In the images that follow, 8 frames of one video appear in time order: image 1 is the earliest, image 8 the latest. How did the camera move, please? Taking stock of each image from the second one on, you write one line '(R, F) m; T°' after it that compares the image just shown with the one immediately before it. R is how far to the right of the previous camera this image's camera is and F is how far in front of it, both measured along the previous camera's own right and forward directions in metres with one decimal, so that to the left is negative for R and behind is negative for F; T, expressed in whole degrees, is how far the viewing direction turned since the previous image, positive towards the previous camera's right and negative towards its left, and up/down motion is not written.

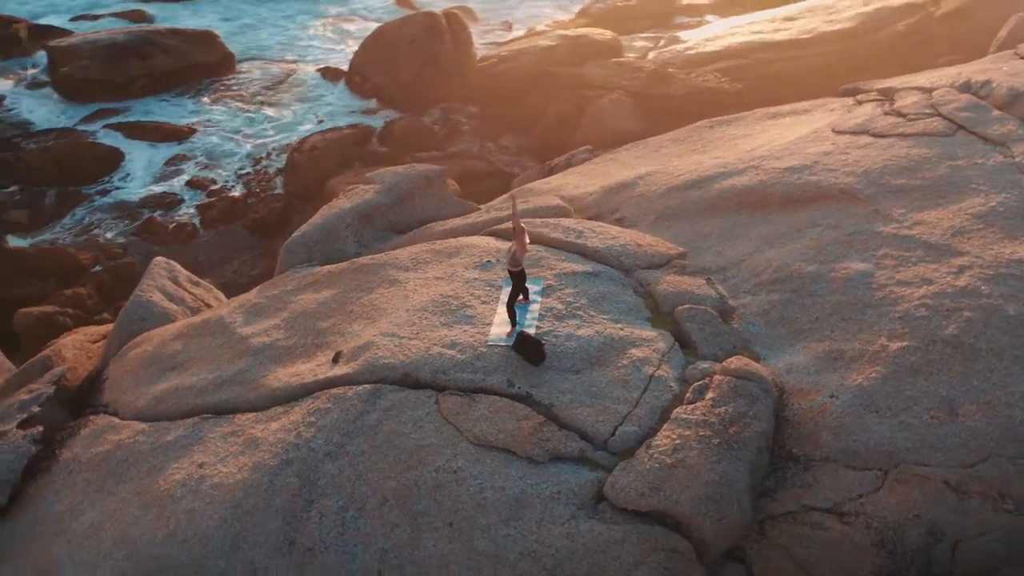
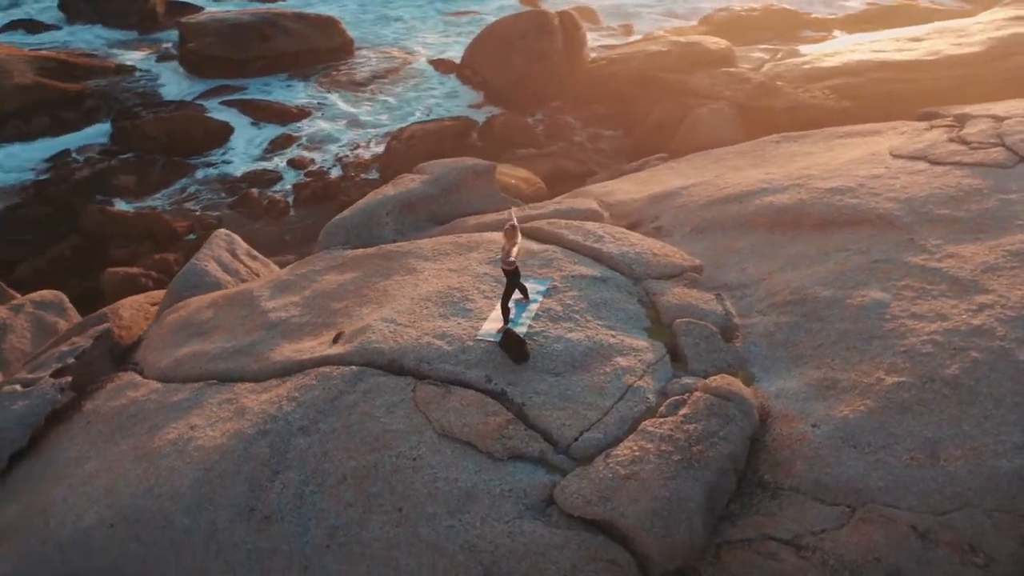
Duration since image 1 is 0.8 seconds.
(+0.8, 0.0) m; -8°
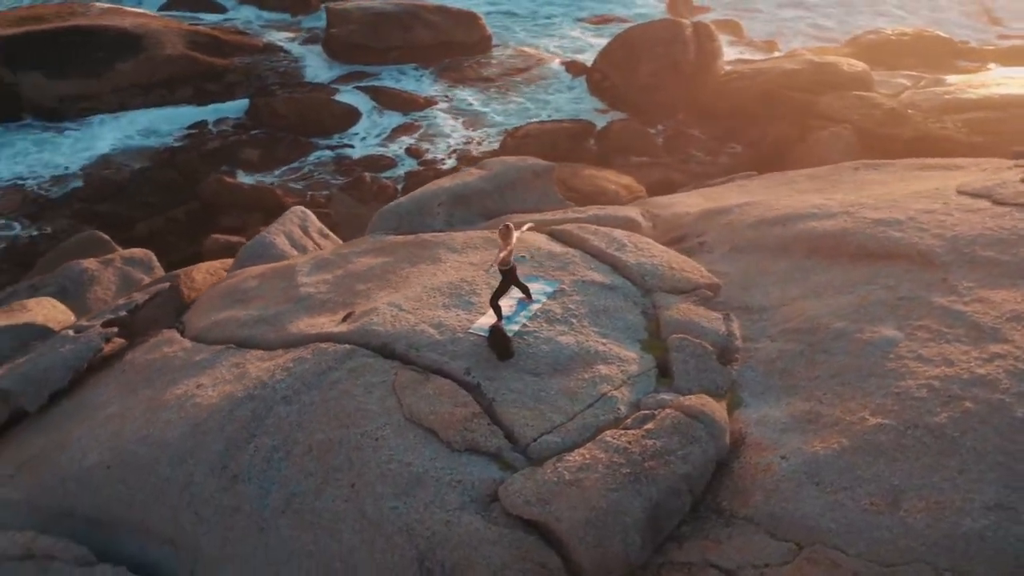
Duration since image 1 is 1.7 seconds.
(+0.9, 0.0) m; -9°
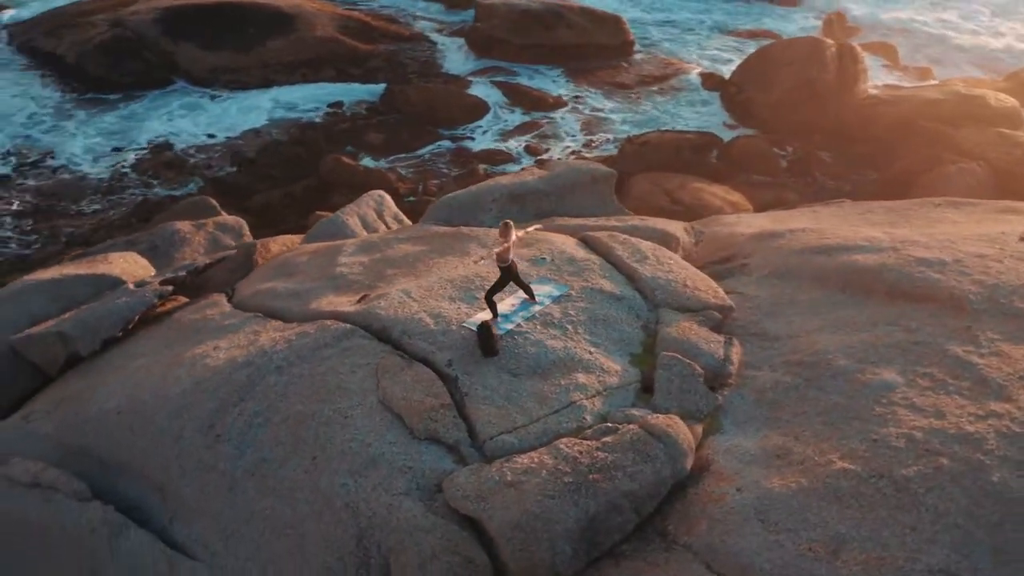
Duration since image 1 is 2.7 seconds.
(+0.9, +0.1) m; -9°
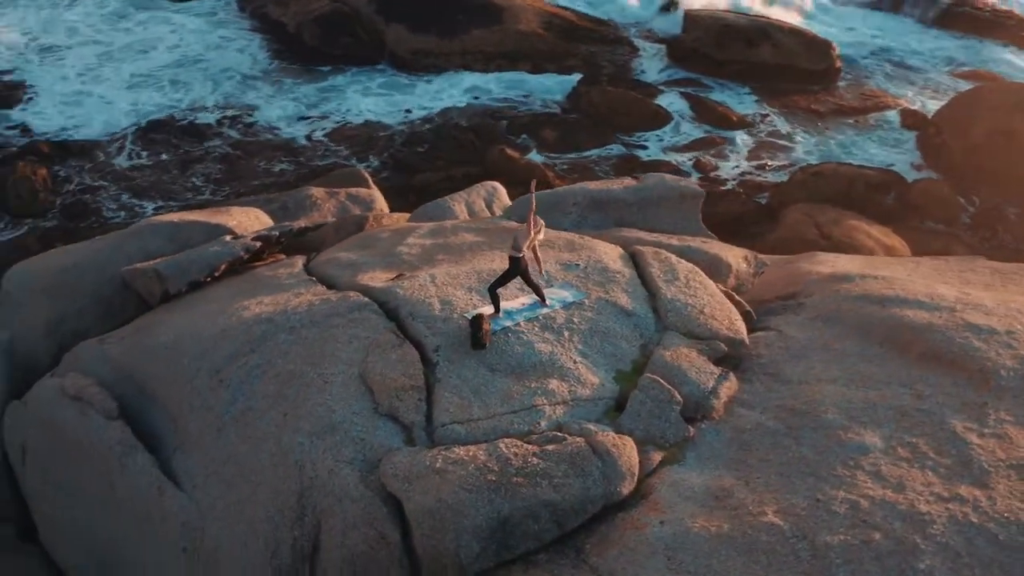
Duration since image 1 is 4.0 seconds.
(+1.3, +0.1) m; -13°
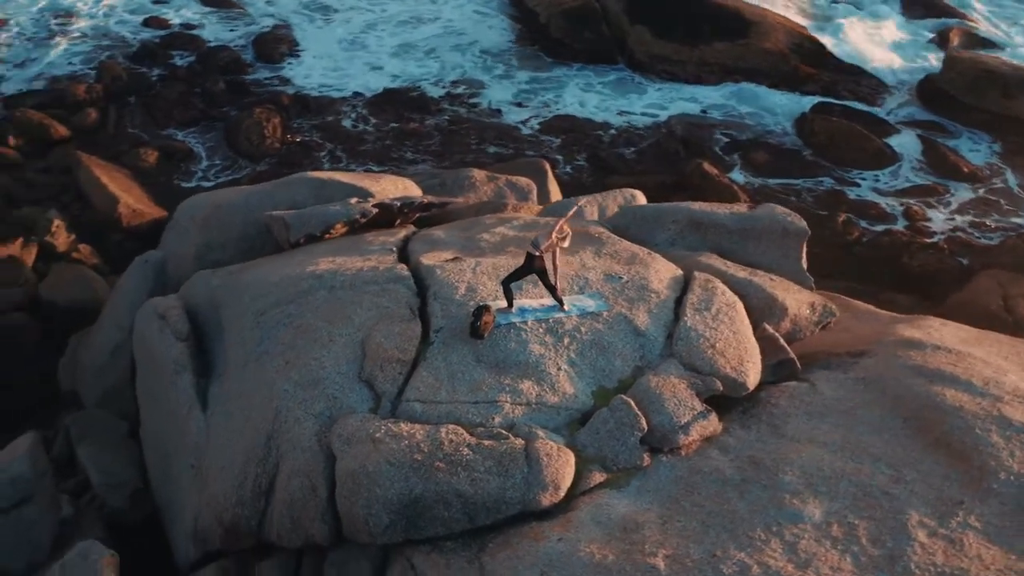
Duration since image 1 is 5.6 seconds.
(+1.5, +0.2) m; -16°
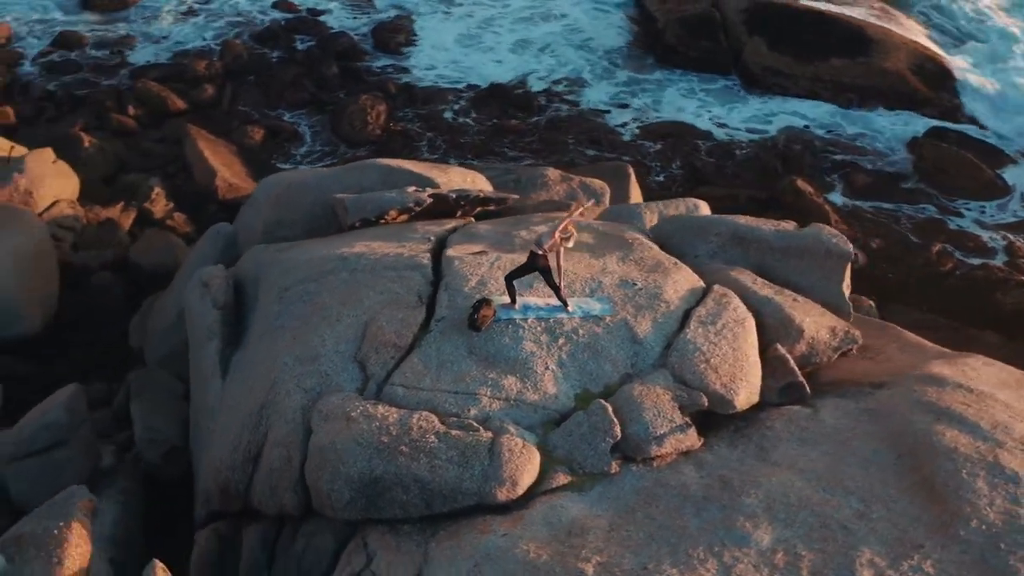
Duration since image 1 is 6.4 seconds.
(+0.7, 0.0) m; -7°
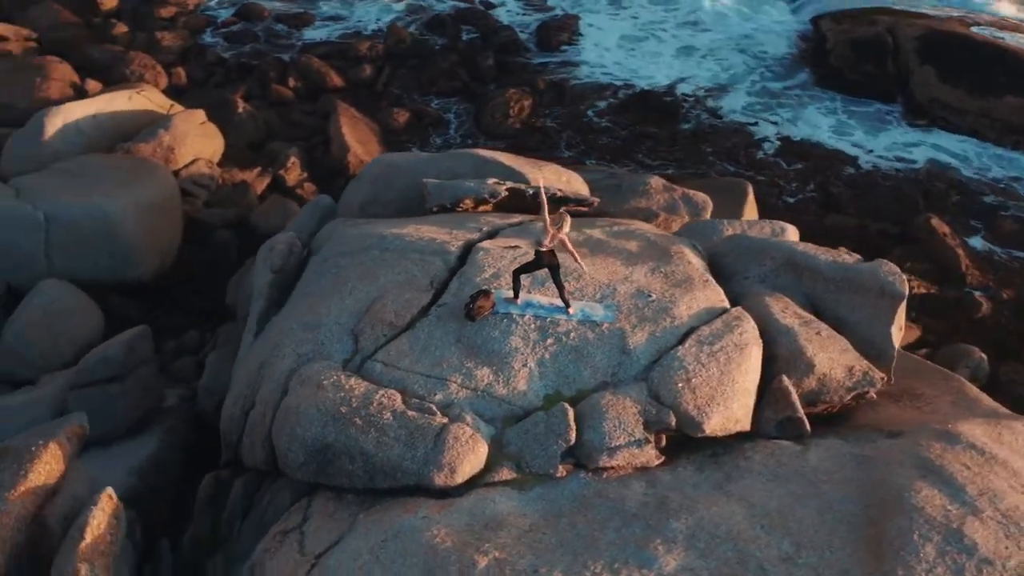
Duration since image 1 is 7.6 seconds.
(+1.1, +0.1) m; -11°
